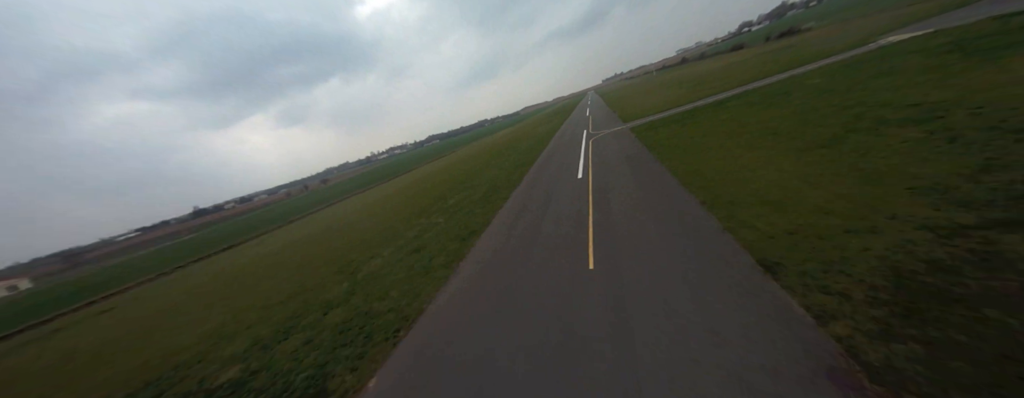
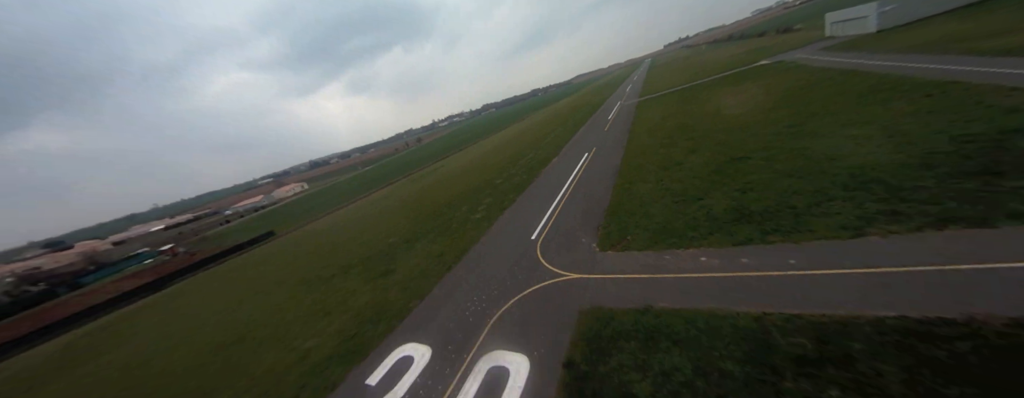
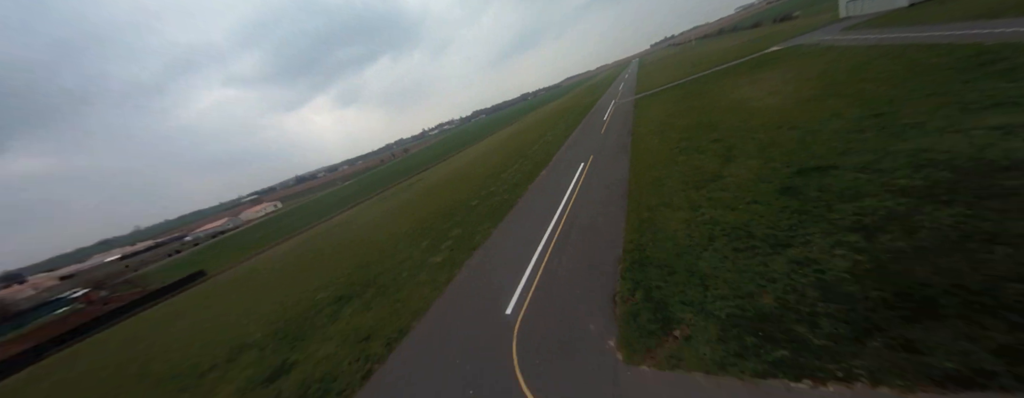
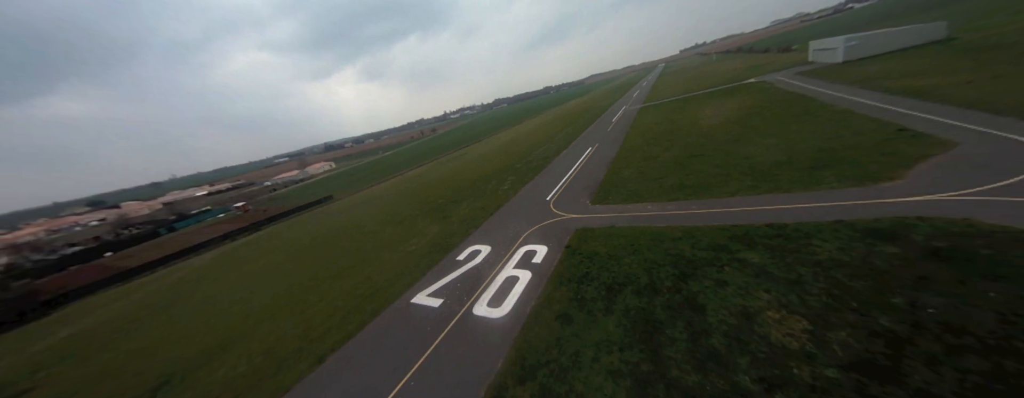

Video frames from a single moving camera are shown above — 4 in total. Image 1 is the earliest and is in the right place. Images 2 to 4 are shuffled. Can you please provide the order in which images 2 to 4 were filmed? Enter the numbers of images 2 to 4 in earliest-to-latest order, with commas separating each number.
3, 2, 4
